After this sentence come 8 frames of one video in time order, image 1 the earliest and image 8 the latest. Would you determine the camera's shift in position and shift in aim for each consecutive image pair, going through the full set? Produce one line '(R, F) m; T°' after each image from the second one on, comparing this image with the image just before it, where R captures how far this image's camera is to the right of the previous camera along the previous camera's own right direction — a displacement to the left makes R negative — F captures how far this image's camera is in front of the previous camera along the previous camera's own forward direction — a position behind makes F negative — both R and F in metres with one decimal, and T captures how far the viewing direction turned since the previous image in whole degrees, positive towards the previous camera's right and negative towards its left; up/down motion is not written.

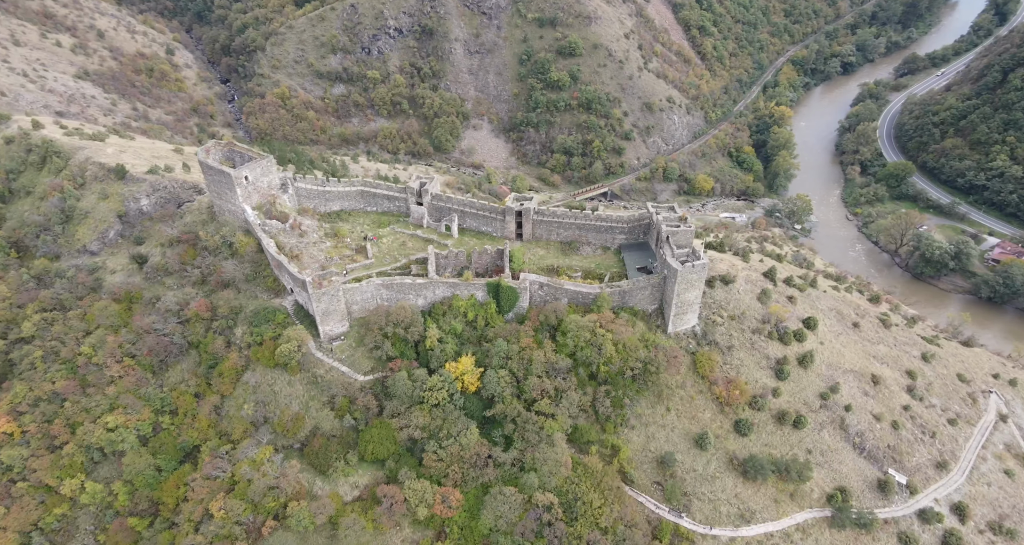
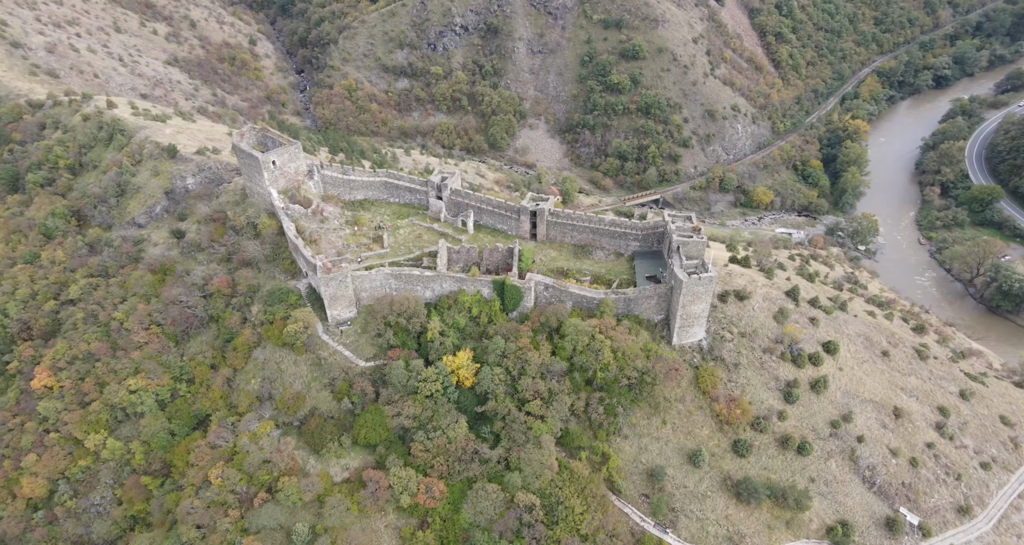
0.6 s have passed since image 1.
(+2.4, +0.1) m; -5°
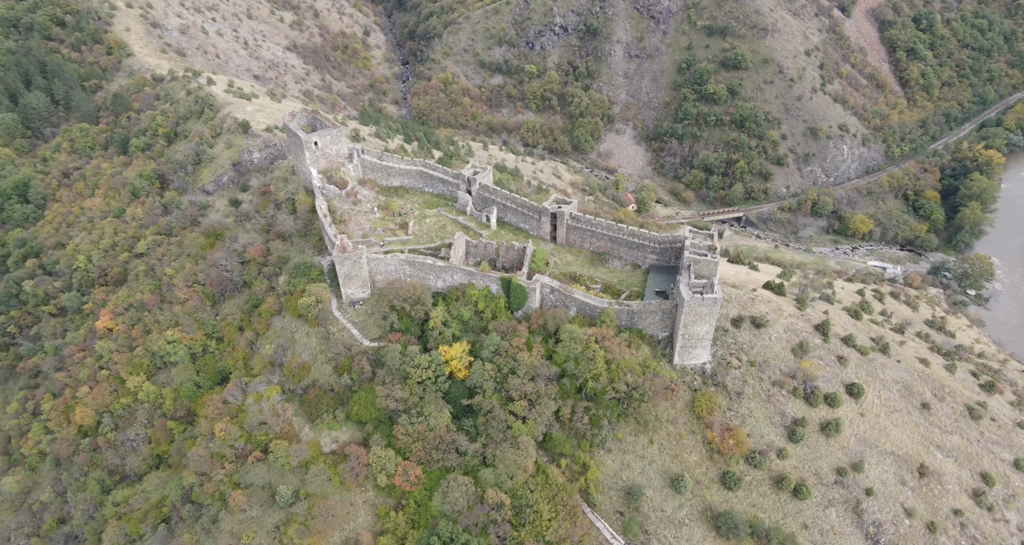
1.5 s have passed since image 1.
(+3.8, +0.2) m; -7°
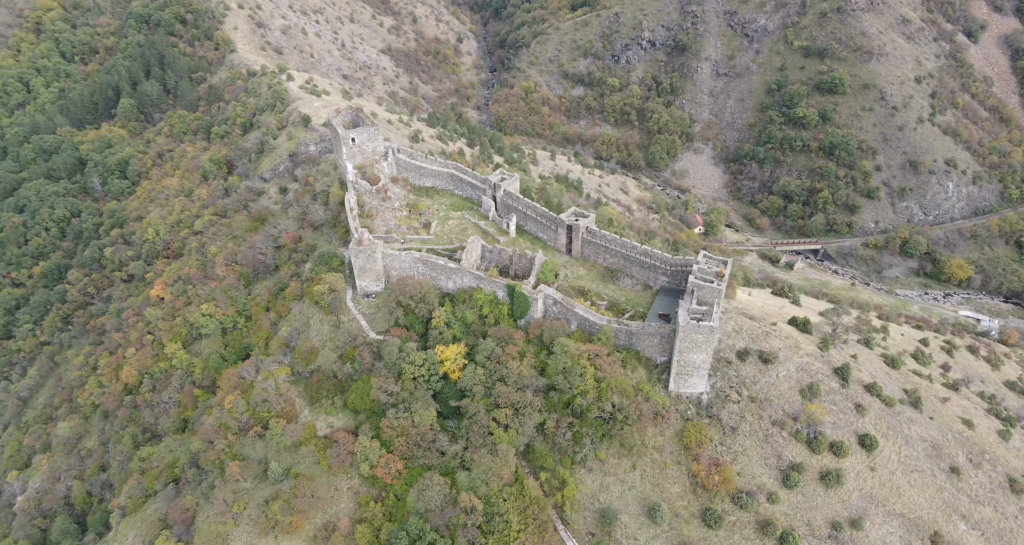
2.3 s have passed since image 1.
(+3.5, +0.1) m; -7°
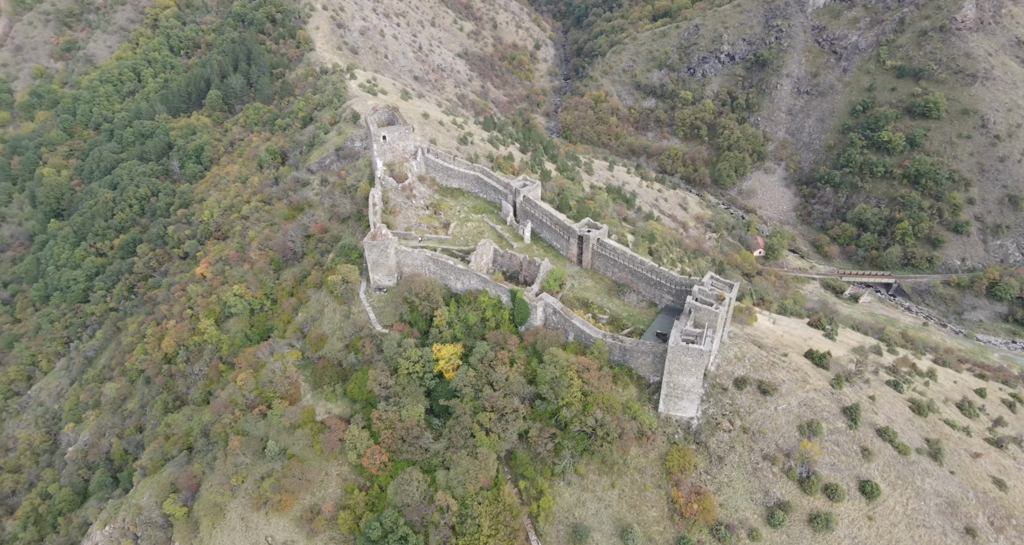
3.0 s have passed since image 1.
(+3.1, -0.1) m; -6°
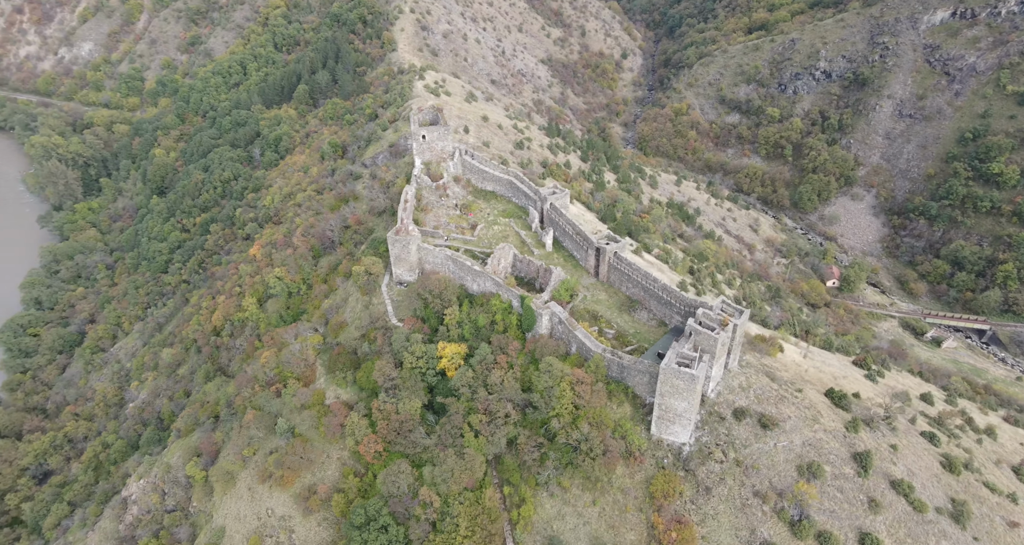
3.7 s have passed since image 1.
(+3.2, -0.1) m; -7°
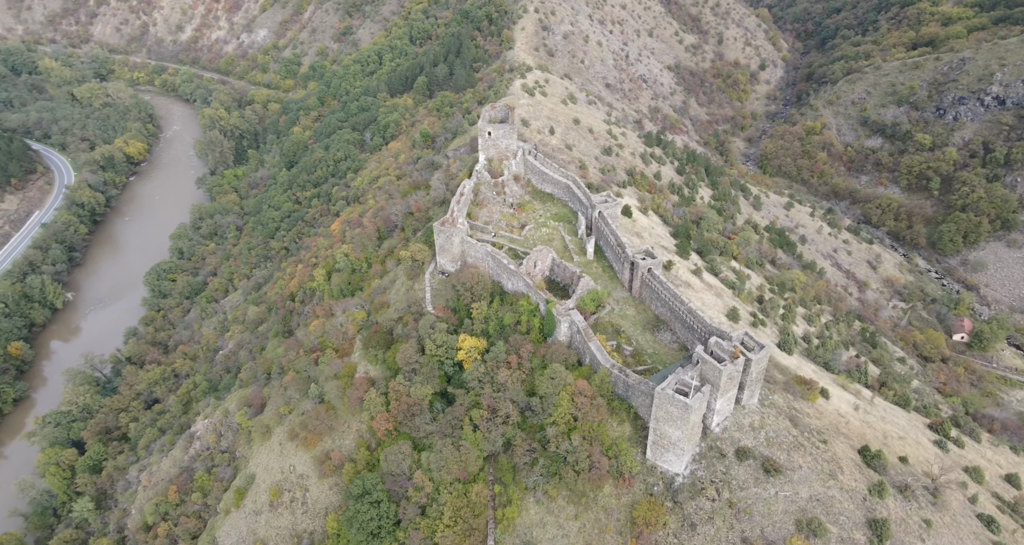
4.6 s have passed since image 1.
(+4.1, -0.1) m; -10°
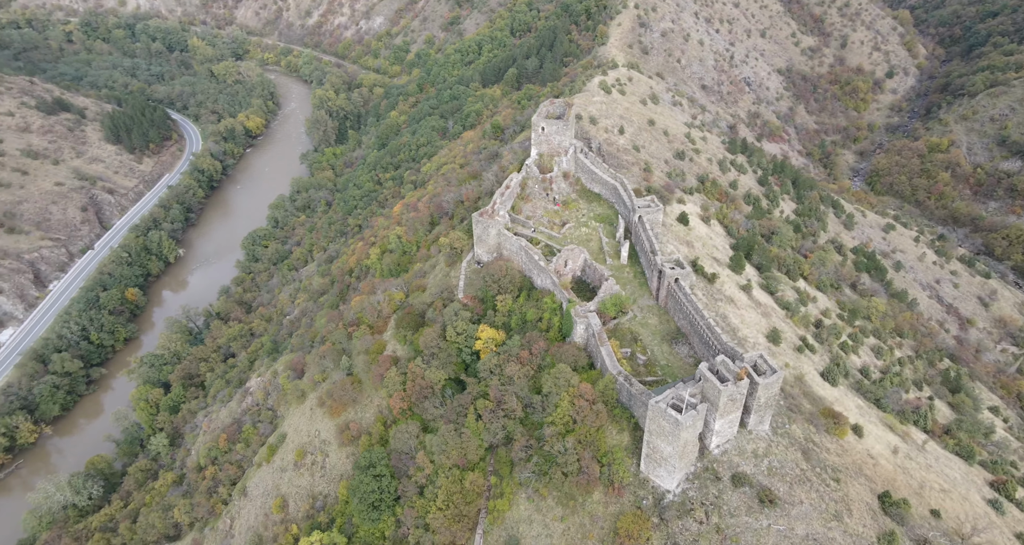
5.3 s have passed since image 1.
(+3.2, -0.2) m; -8°
